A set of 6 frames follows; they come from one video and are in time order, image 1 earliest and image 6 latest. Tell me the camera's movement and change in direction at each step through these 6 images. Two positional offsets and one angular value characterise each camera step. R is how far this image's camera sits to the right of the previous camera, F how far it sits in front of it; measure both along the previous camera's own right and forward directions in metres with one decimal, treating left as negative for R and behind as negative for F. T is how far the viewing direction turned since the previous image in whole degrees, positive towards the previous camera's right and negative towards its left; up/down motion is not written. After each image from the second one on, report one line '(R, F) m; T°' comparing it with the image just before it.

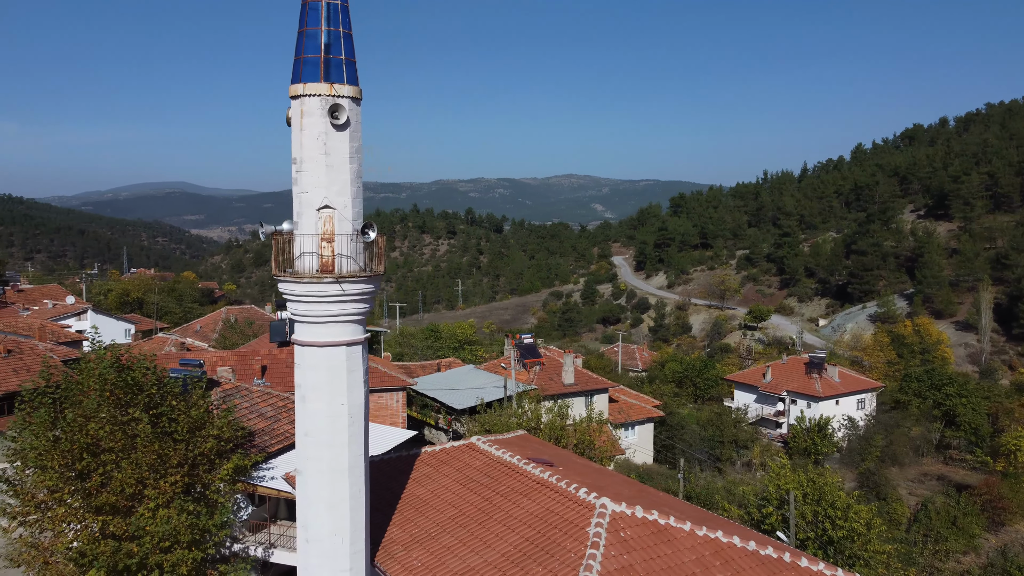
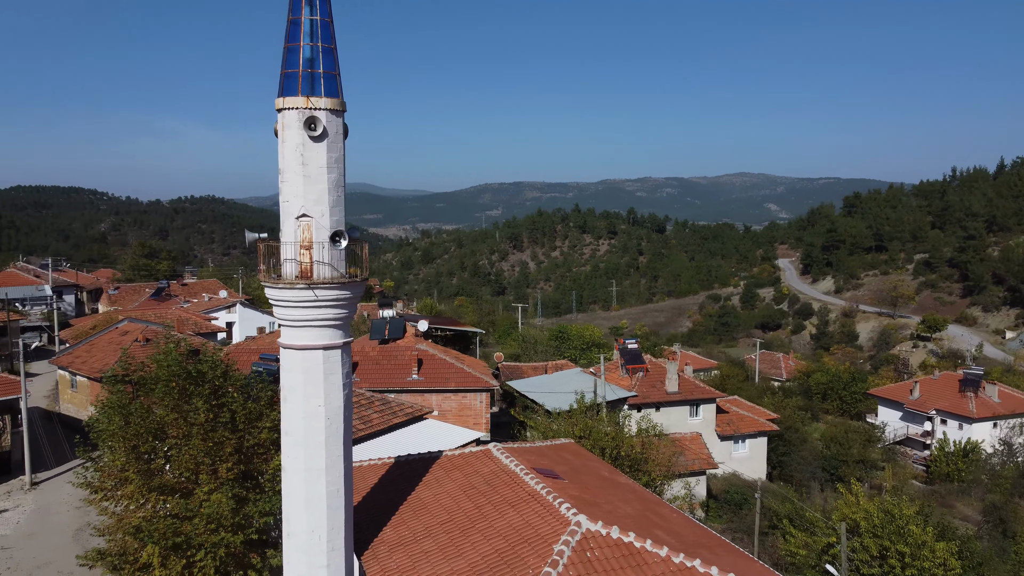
(+1.9, +0.3) m; -12°
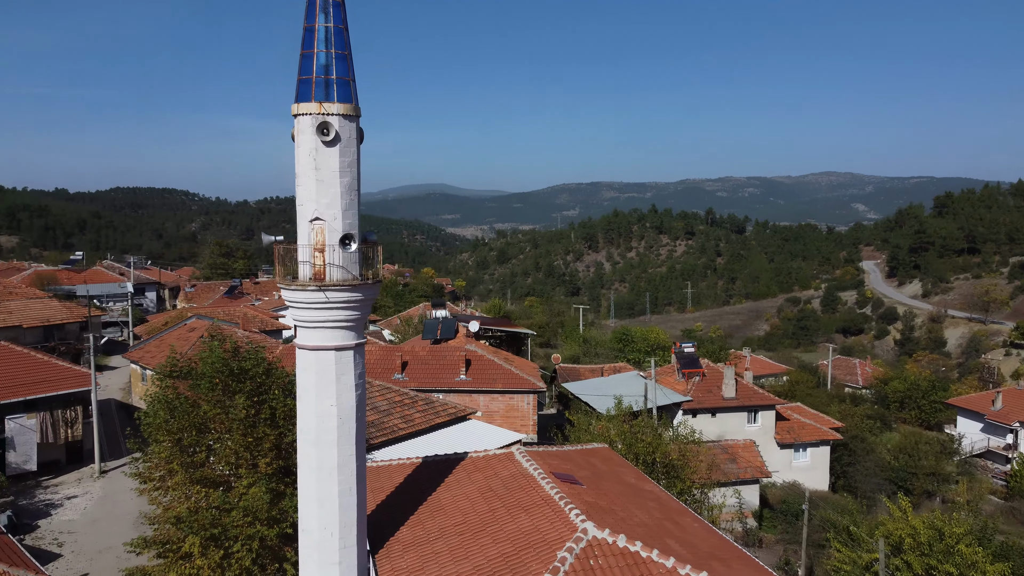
(+0.7, +0.1) m; -5°
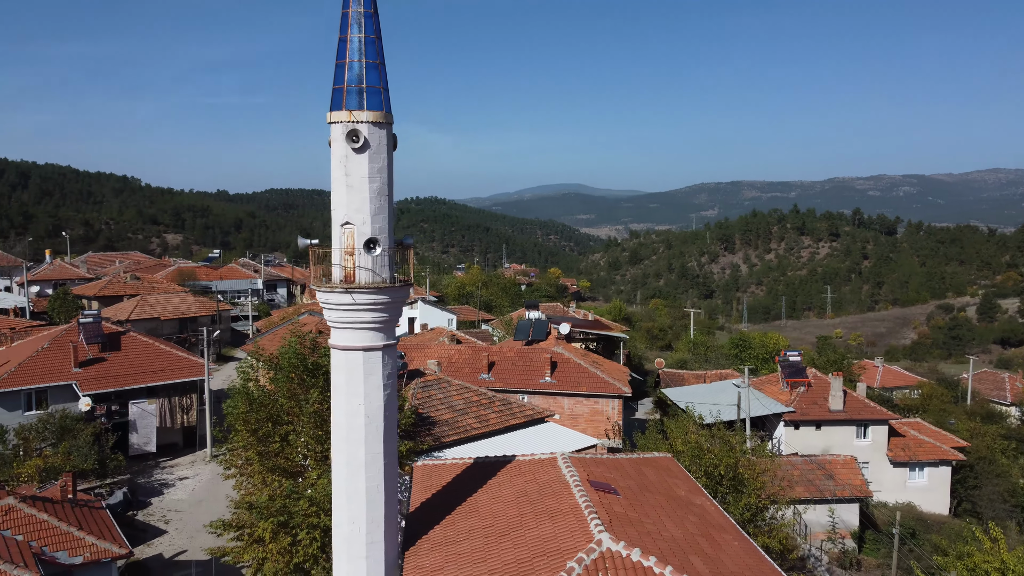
(+1.1, +0.1) m; -9°
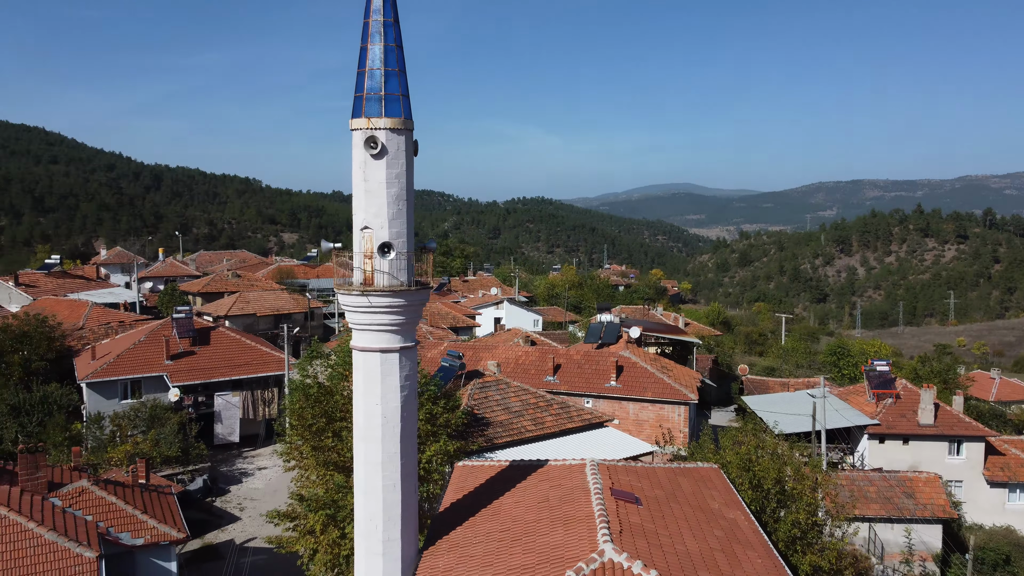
(+1.0, +0.1) m; -8°
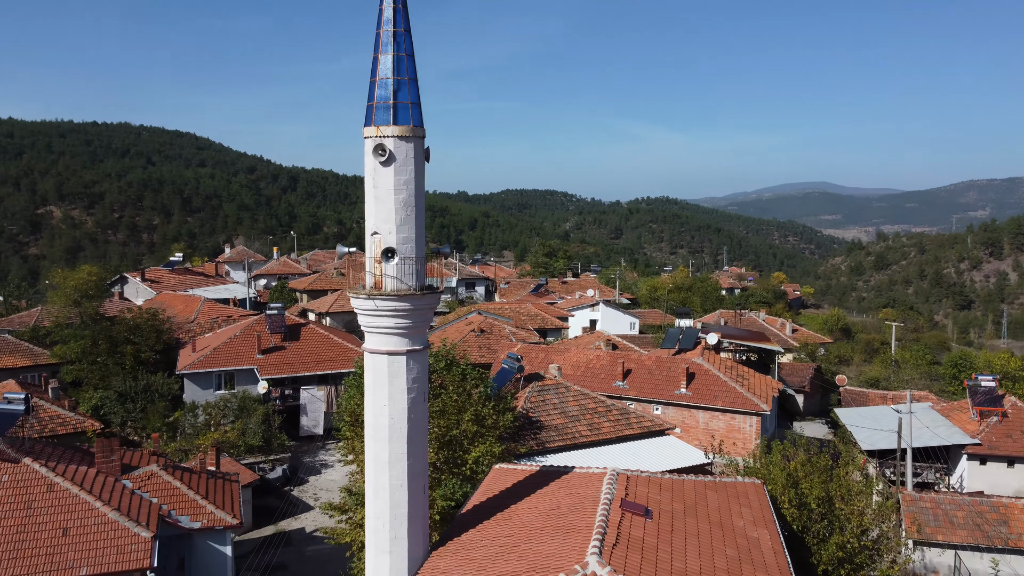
(+1.3, +0.1) m; -9°
